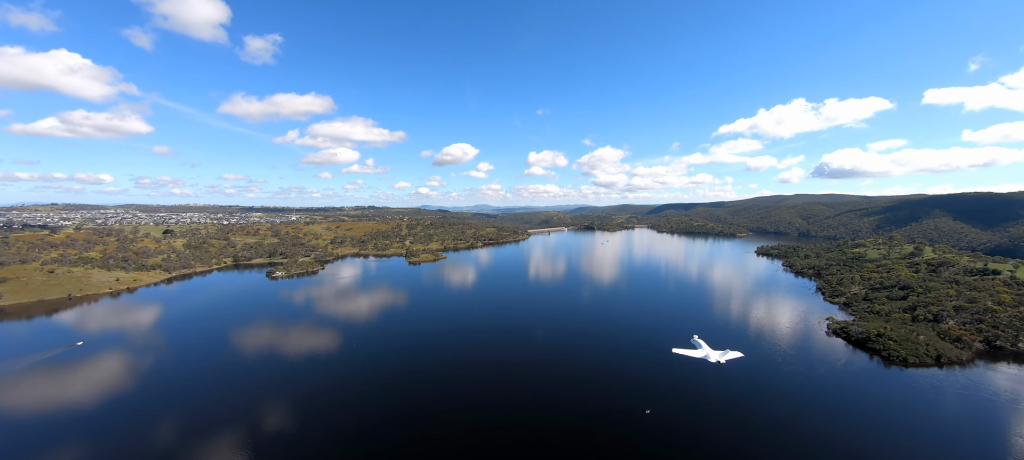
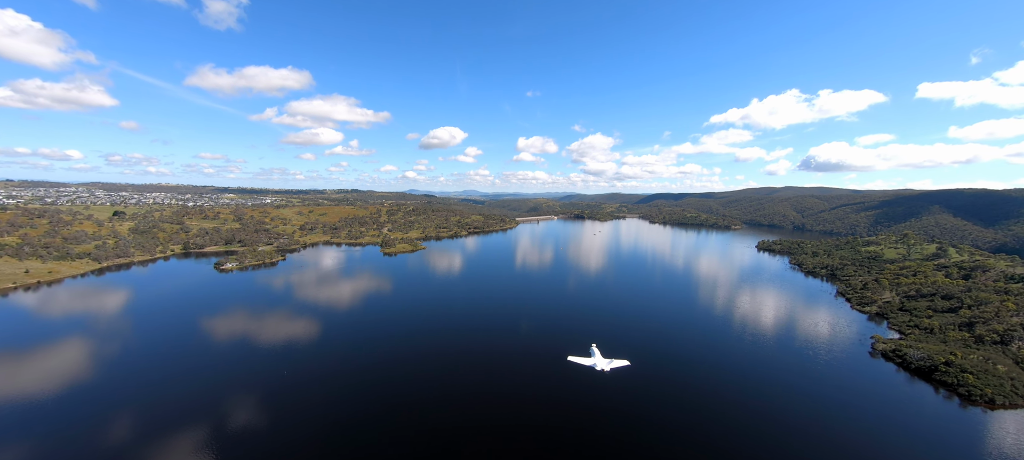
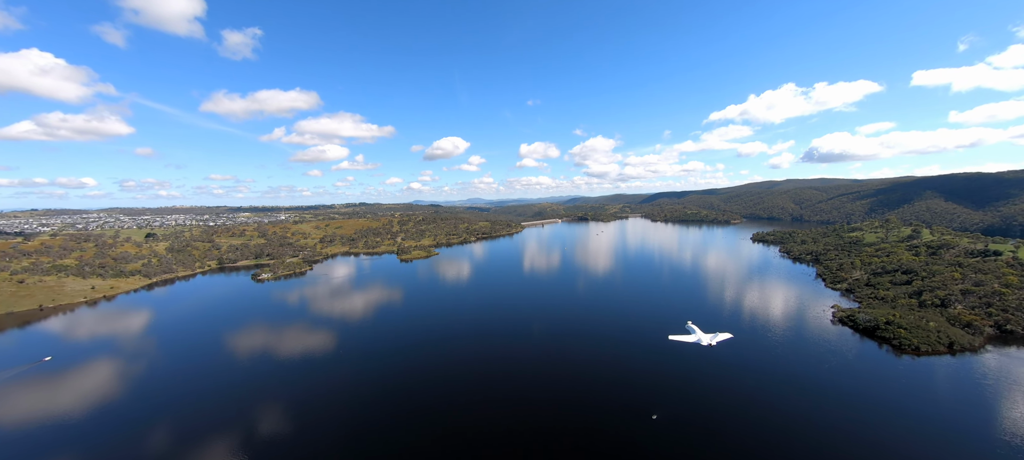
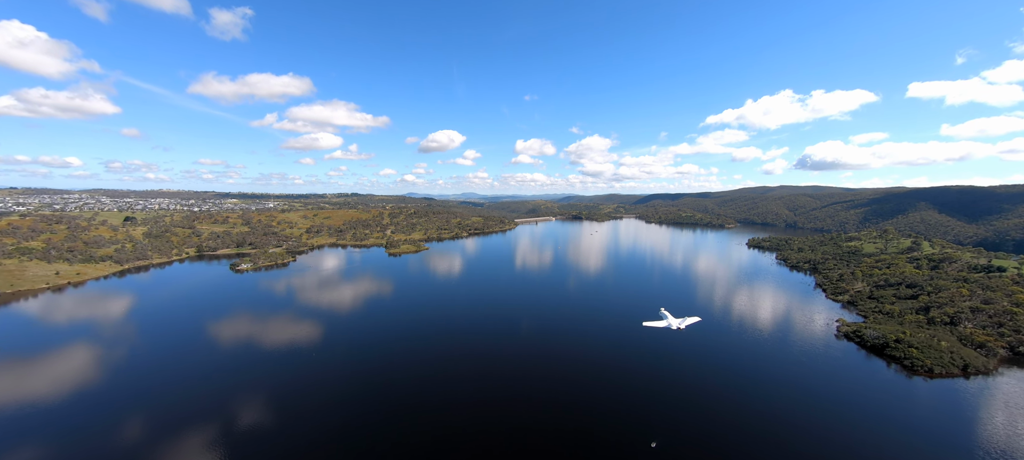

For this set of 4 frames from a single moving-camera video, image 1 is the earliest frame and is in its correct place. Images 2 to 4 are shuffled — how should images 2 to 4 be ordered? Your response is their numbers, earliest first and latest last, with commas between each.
3, 4, 2
